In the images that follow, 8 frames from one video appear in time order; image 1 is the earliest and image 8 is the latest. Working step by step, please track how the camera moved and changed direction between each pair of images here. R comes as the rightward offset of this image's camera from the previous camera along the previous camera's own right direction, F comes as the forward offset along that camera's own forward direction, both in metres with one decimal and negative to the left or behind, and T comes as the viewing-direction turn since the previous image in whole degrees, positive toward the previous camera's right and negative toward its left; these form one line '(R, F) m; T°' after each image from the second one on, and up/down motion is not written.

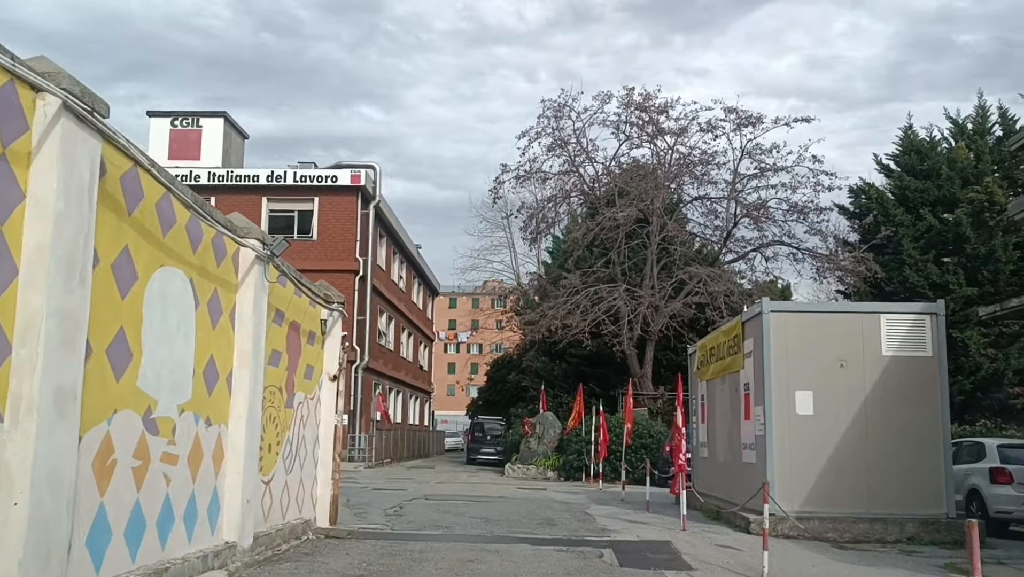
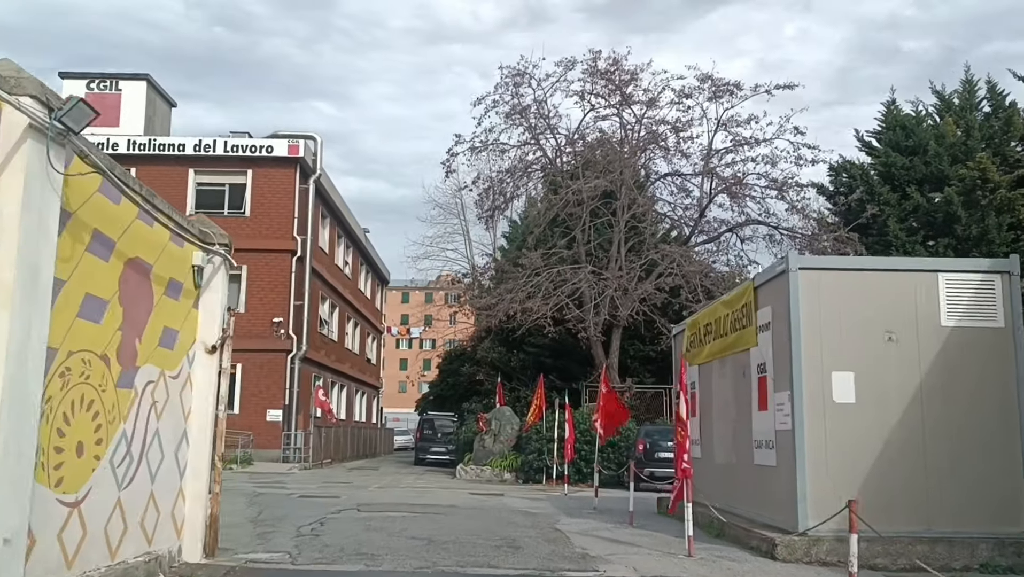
(0.0, +3.0) m; +3°
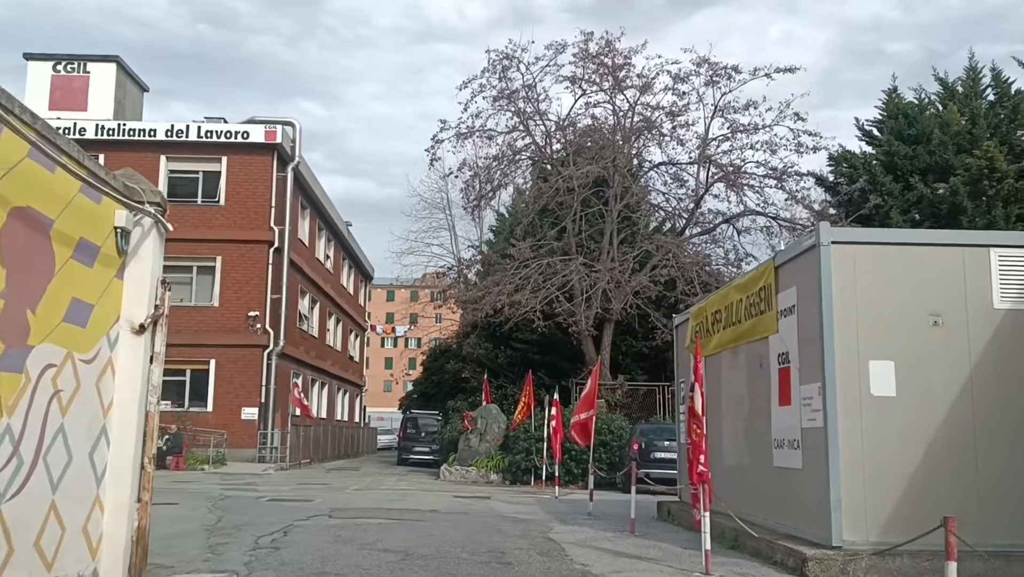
(0.0, +1.3) m; +1°
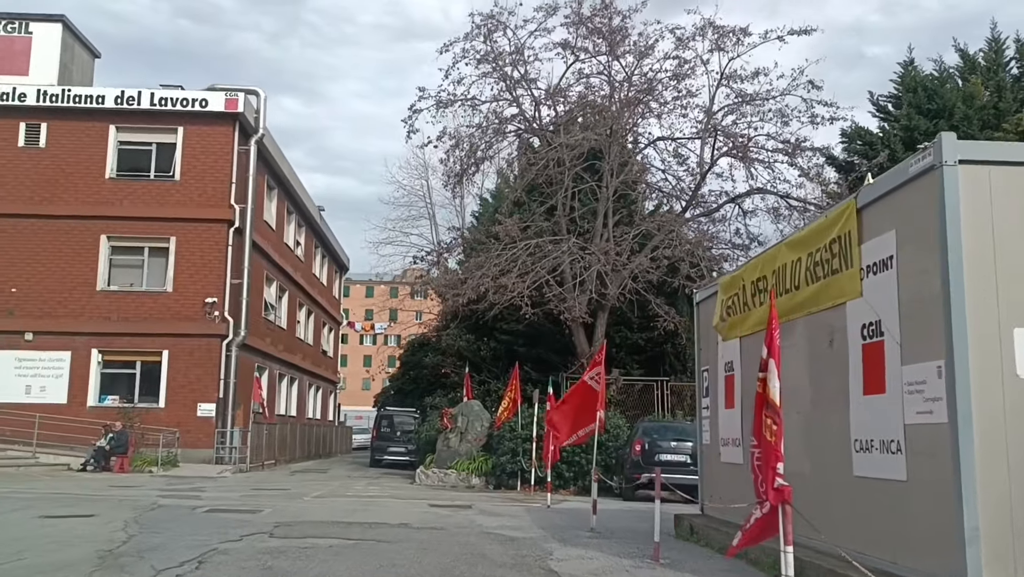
(-0.1, +2.5) m; +1°
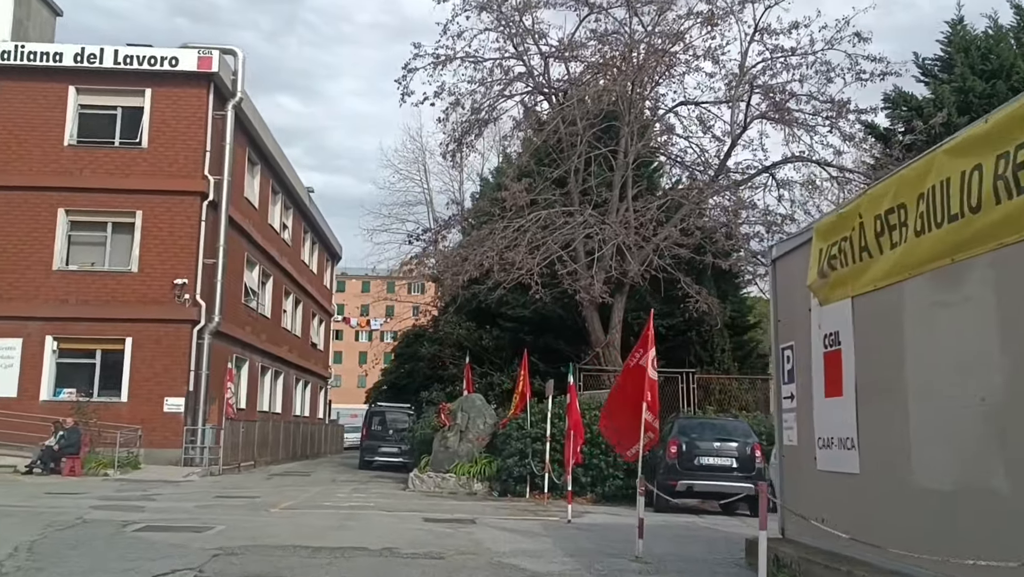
(-0.2, +2.9) m; 0°
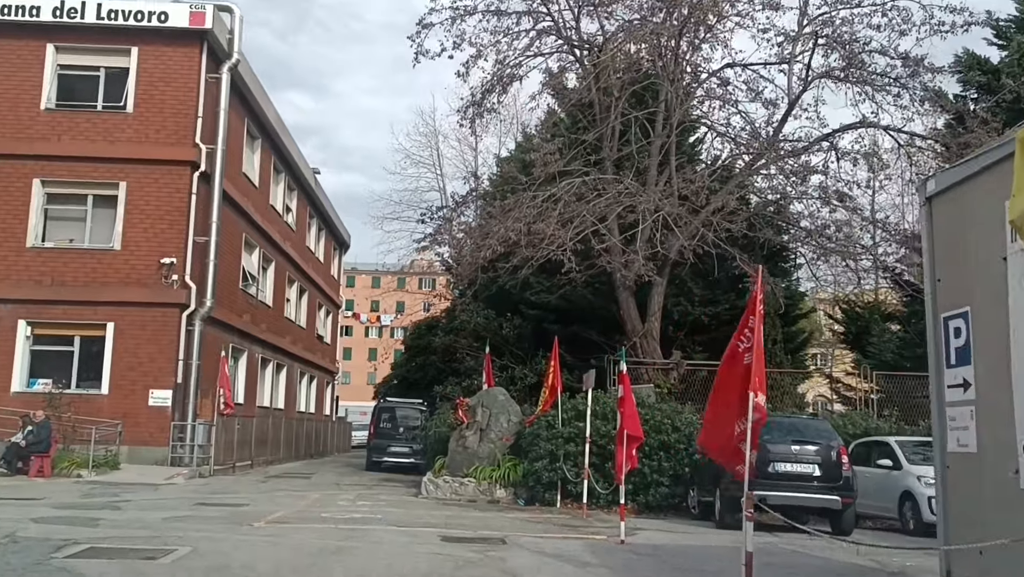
(-0.3, +2.5) m; -1°
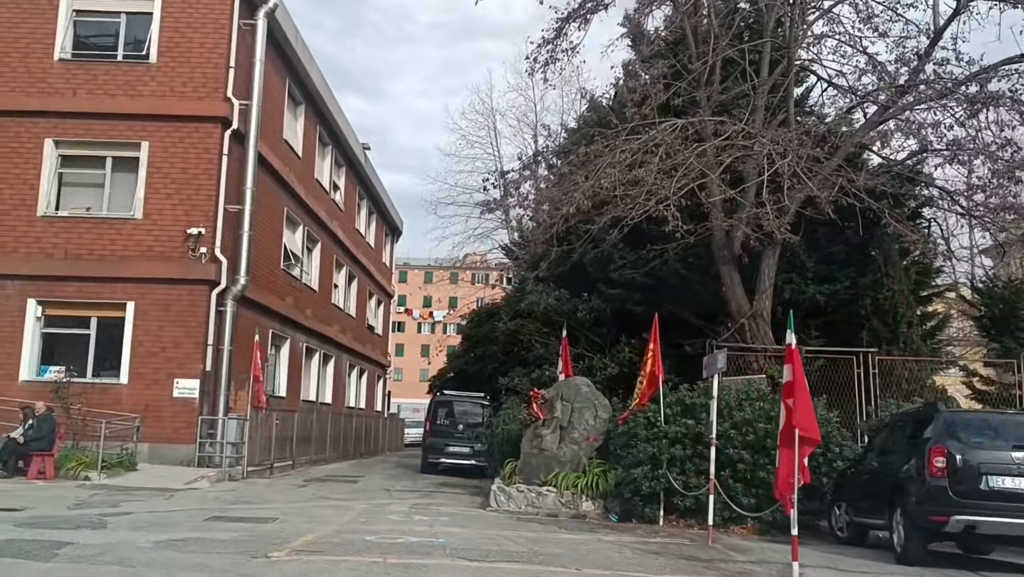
(-0.5, +3.1) m; -3°
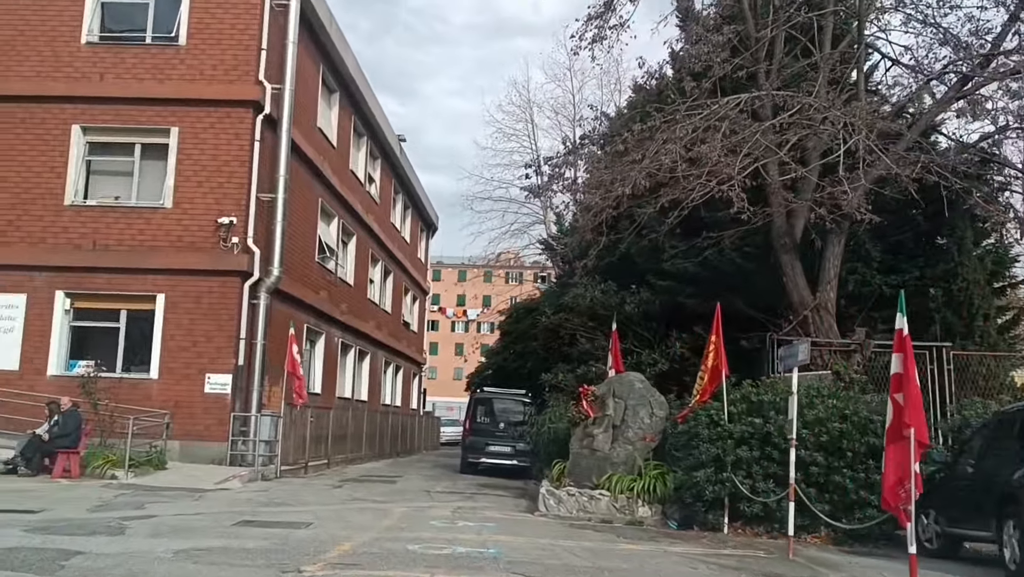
(-0.2, +0.9) m; -2°
